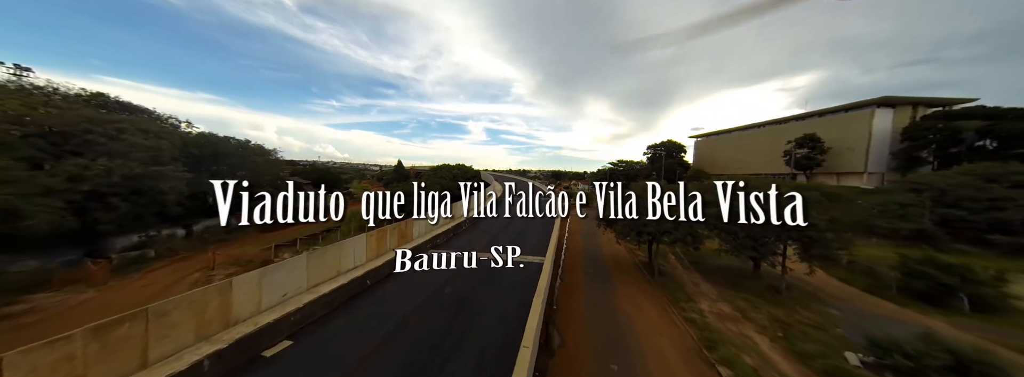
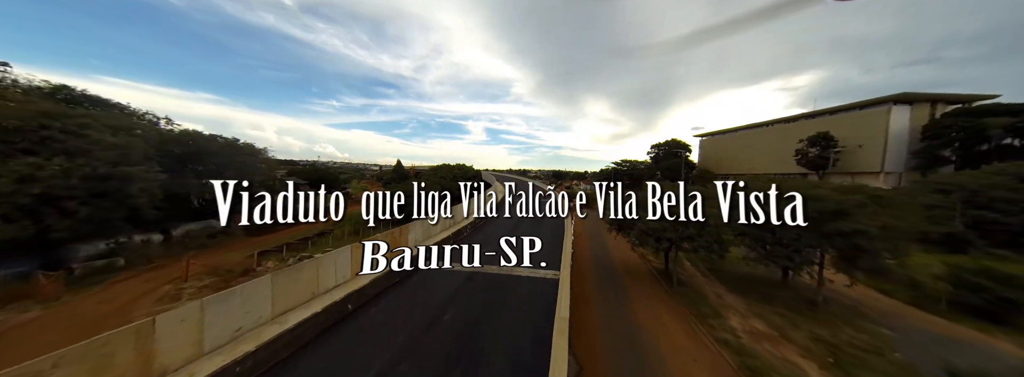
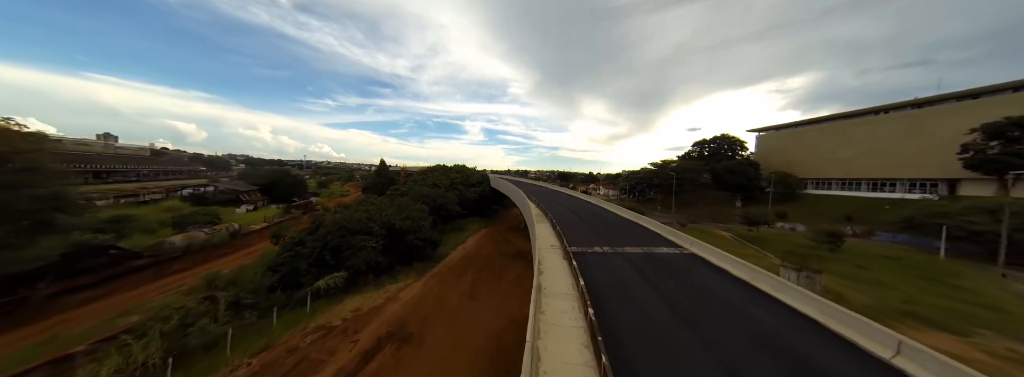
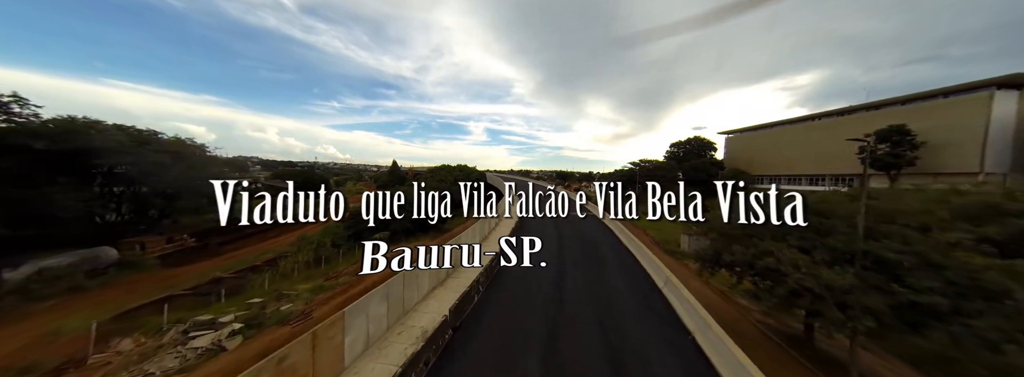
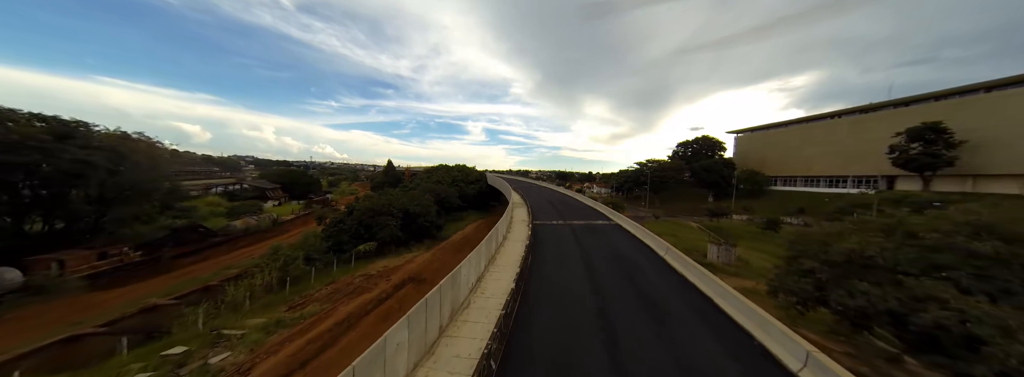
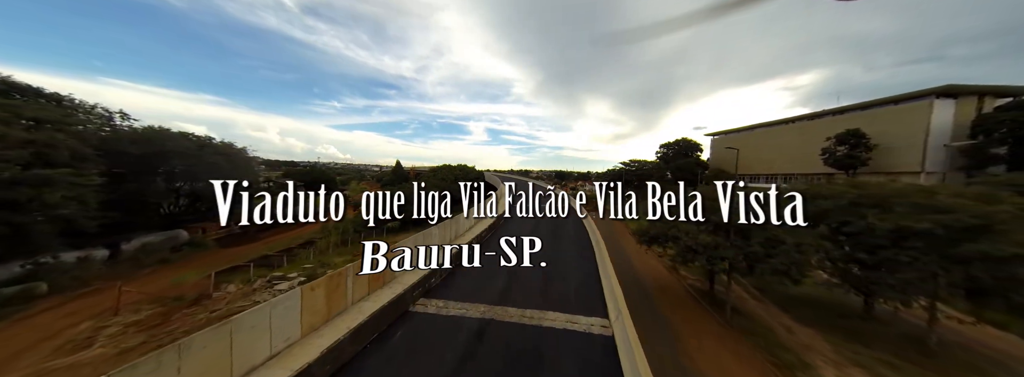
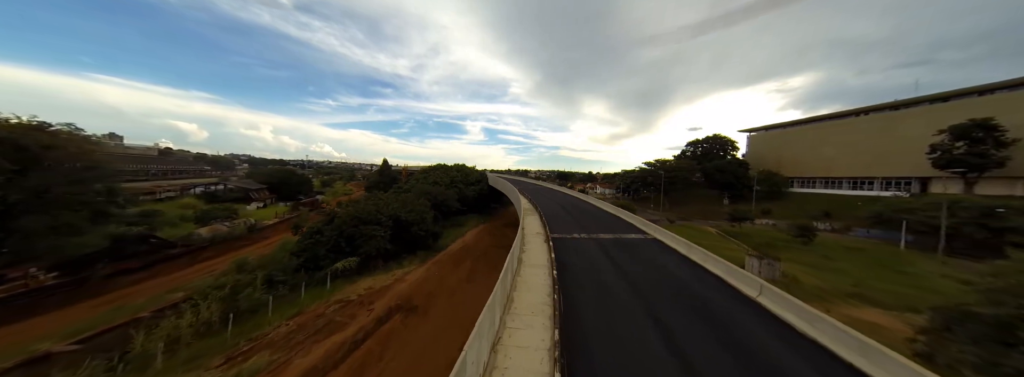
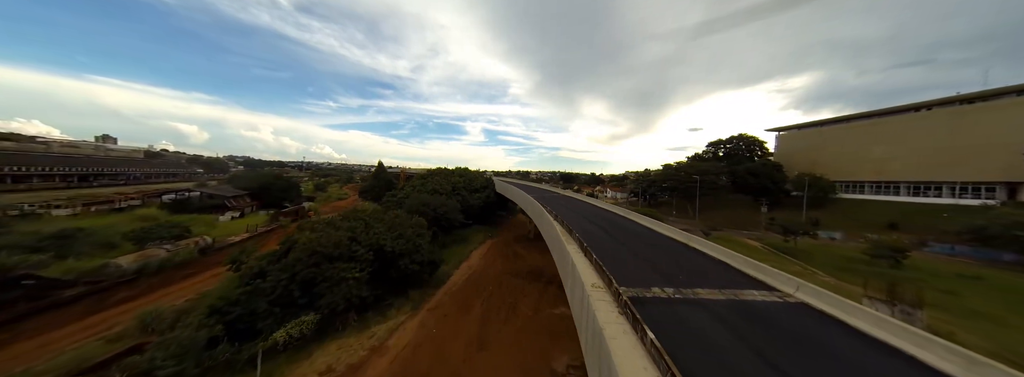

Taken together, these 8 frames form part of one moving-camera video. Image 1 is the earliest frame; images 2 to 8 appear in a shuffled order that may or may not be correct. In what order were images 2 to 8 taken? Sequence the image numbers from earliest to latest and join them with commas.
2, 6, 4, 5, 7, 3, 8
